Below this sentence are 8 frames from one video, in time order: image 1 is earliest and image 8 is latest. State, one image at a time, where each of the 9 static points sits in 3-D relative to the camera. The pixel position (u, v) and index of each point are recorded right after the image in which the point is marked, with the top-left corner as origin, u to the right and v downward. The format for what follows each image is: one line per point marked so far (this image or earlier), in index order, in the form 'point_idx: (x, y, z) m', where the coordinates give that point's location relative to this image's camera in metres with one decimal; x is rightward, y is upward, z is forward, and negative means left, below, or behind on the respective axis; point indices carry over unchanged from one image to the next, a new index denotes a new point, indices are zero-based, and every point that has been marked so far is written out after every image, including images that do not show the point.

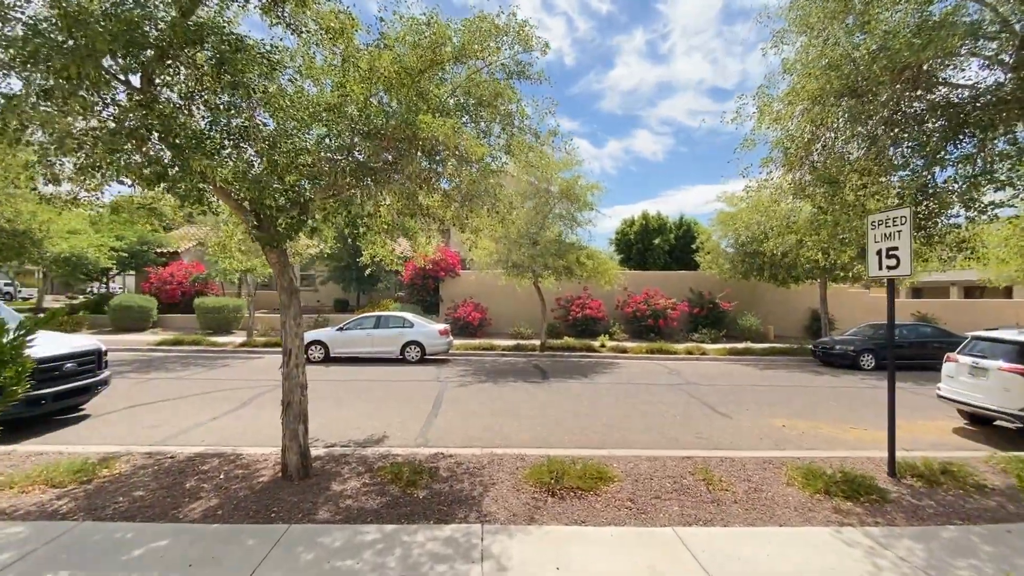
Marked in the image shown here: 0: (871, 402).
0: (+8.3, -2.6, +11.0) m
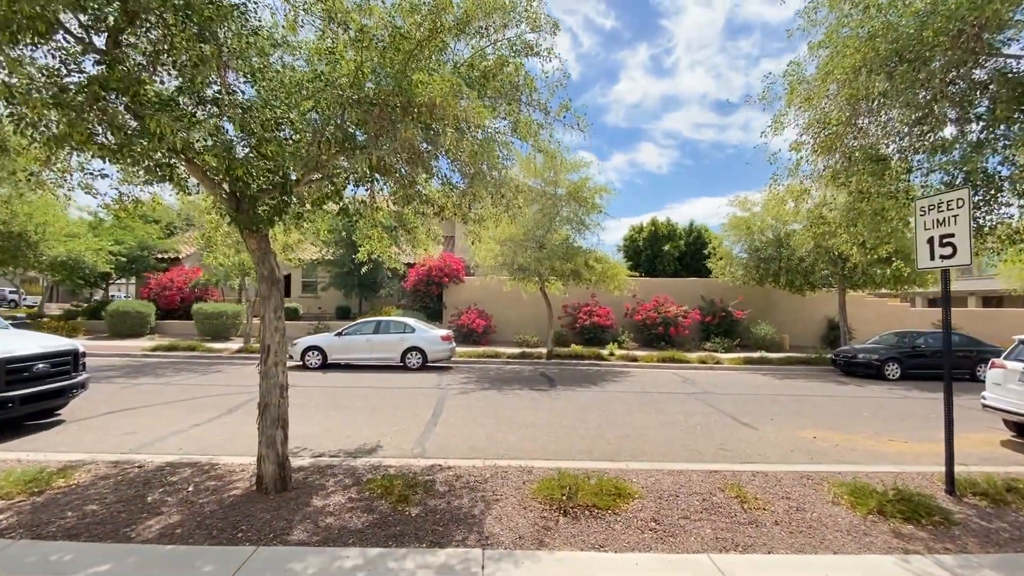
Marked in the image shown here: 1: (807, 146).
0: (+8.4, -2.7, +10.2) m
1: (+4.4, +2.1, +7.0) m
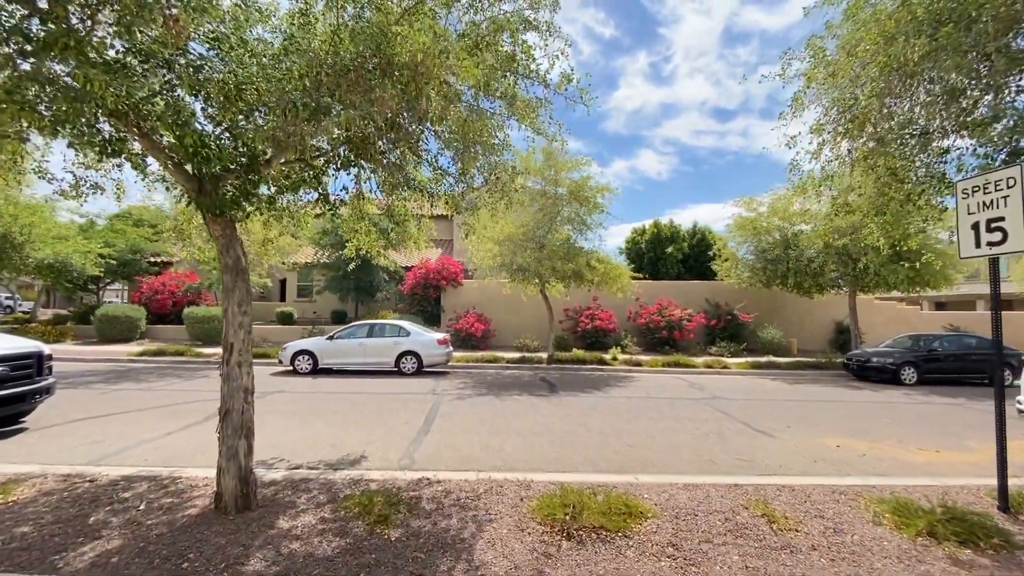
0: (+8.4, -2.6, +9.5) m
1: (+4.3, +2.2, +6.5) m
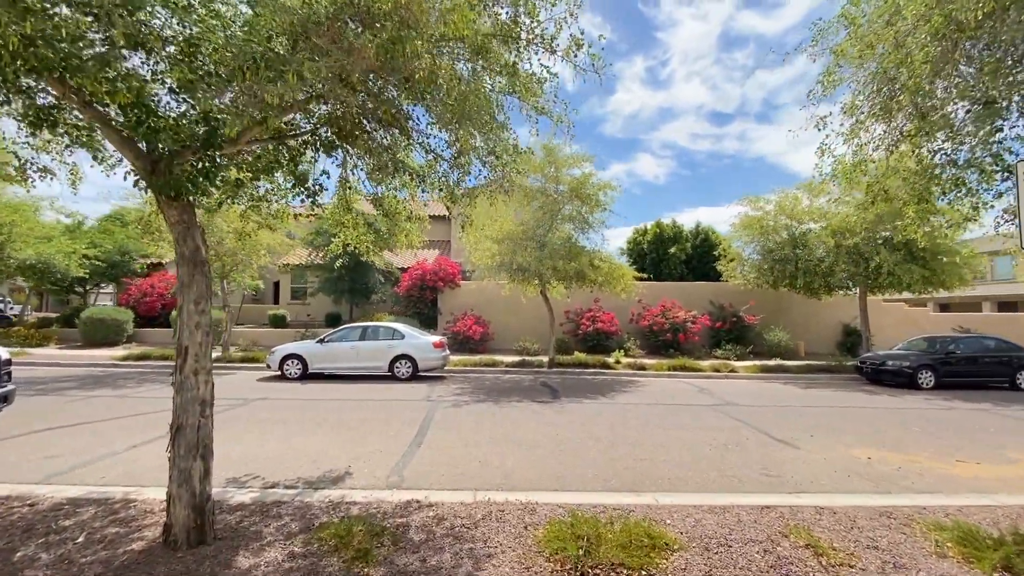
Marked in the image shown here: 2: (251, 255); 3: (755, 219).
0: (+8.4, -2.6, +8.9) m
1: (+4.3, +2.2, +5.8) m
2: (-9.2, +1.2, +16.8) m
3: (+9.6, +2.7, +18.6) m
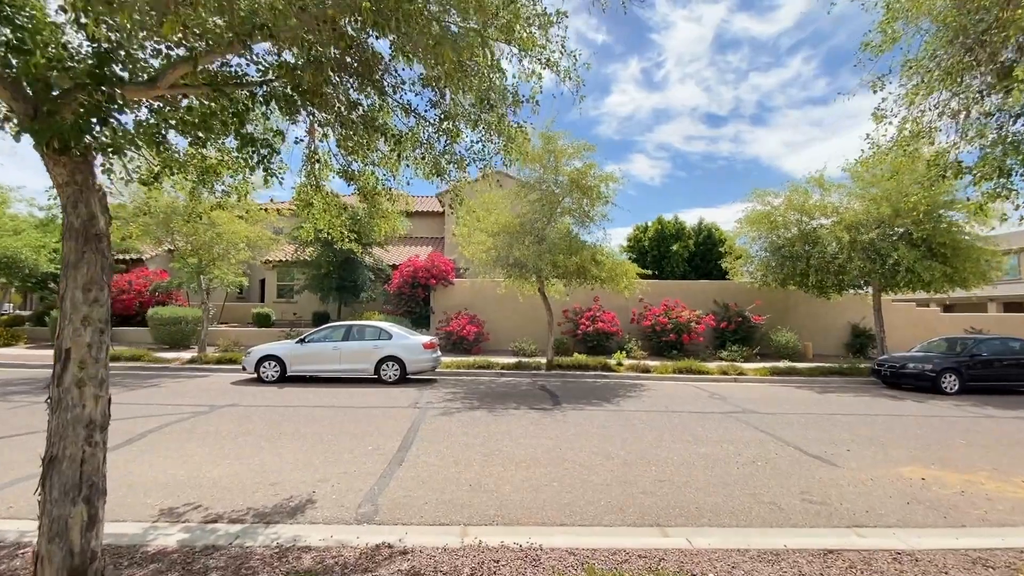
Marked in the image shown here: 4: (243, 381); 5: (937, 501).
0: (+8.3, -2.5, +8.0) m
1: (+4.3, +2.3, +4.9) m
2: (-9.3, +1.3, +15.7) m
3: (+9.4, +2.8, +17.7) m
4: (-7.0, -2.5, +12.5) m
5: (+4.7, -2.3, +5.2) m
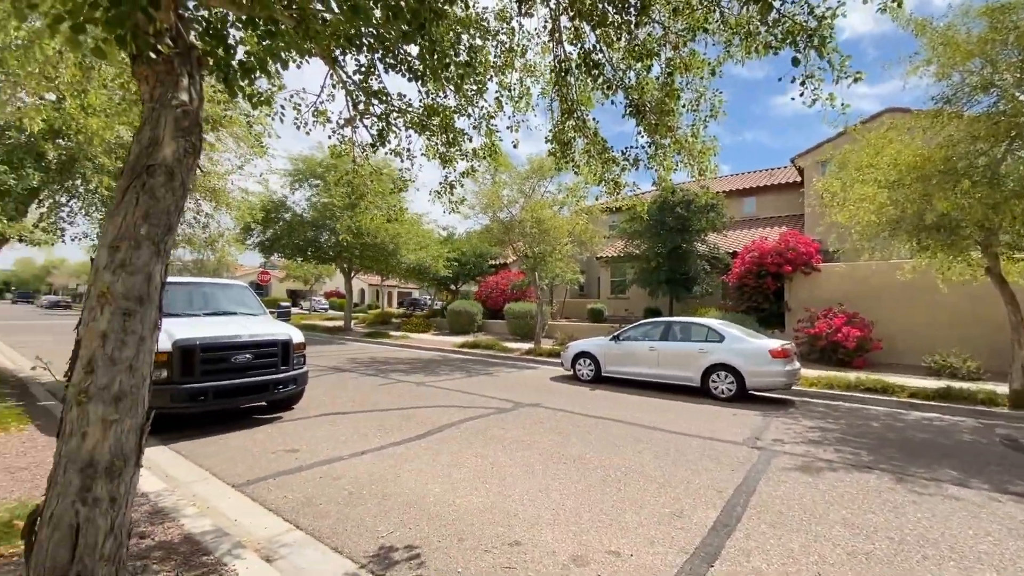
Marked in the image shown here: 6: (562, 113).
0: (+10.2, -2.0, -1.3) m
1: (+5.0, +2.7, -1.1) m
2: (+1.5, +1.4, +15.9) m
3: (+17.1, +3.4, +5.5) m
4: (+1.3, -2.3, +12.0) m
5: (+5.6, -2.0, -1.1) m
6: (+0.5, +1.9, +5.1) m
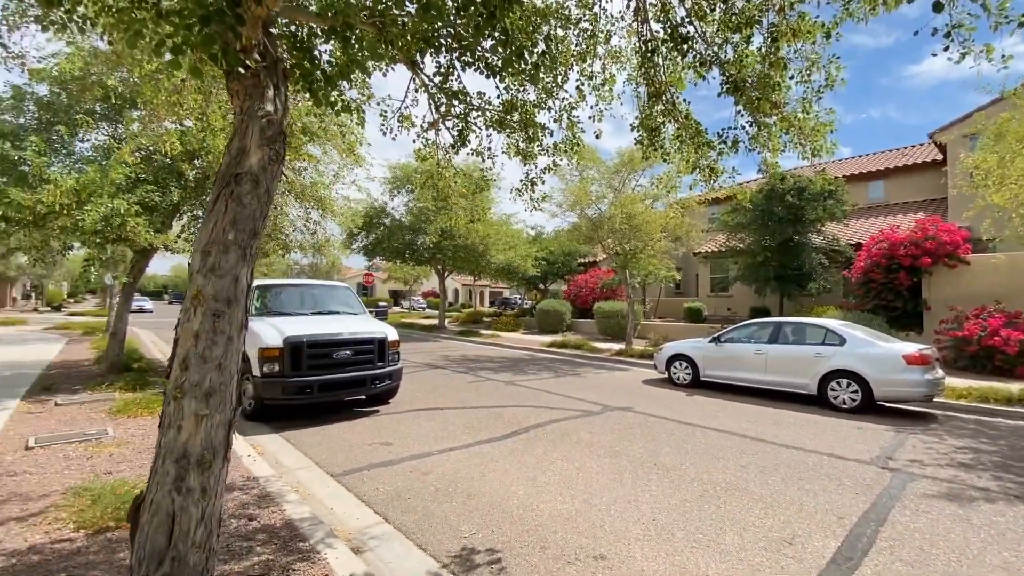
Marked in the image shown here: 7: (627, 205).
0: (+9.7, -2.0, -3.3) m
1: (+4.6, +2.7, -2.1) m
2: (+4.4, +1.5, +15.3) m
3: (+17.7, +3.6, +2.0) m
4: (+3.5, -2.2, +11.4) m
5: (+5.3, -1.9, -2.2) m
6: (+1.4, +1.9, +4.8) m
7: (+3.7, +2.6, +15.1) m
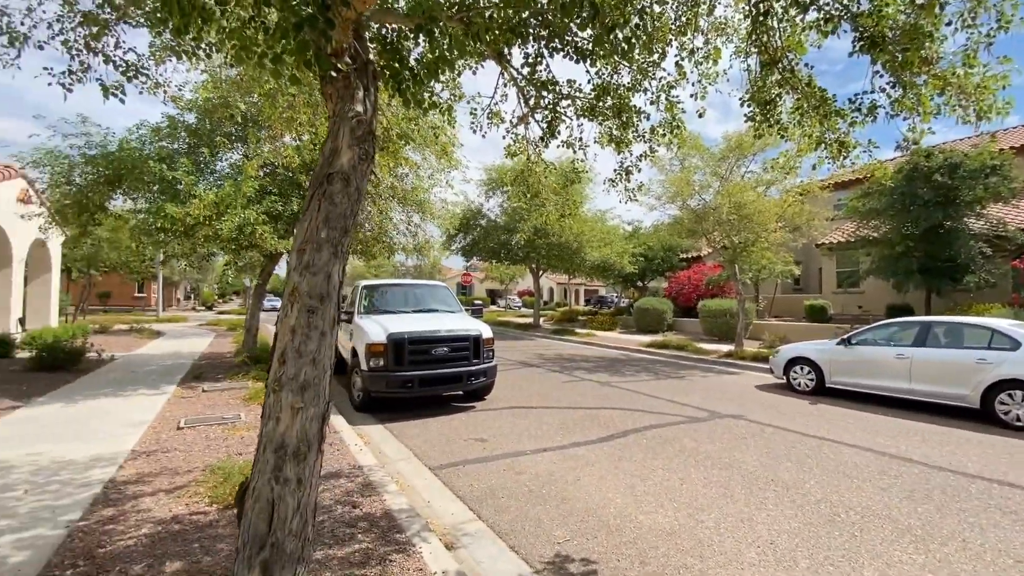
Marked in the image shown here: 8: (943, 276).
0: (+8.8, -1.9, -5.3) m
1: (+4.0, +2.8, -3.1) m
2: (+7.3, +1.6, +13.9) m
3: (+17.7, +3.8, -1.7) m
4: (+5.7, -2.1, +10.4) m
5: (+4.7, -1.9, -3.4) m
6: (+2.3, +2.0, +4.3) m
7: (+6.5, +2.7, +13.9) m
8: (+13.5, +0.4, +15.1) m
